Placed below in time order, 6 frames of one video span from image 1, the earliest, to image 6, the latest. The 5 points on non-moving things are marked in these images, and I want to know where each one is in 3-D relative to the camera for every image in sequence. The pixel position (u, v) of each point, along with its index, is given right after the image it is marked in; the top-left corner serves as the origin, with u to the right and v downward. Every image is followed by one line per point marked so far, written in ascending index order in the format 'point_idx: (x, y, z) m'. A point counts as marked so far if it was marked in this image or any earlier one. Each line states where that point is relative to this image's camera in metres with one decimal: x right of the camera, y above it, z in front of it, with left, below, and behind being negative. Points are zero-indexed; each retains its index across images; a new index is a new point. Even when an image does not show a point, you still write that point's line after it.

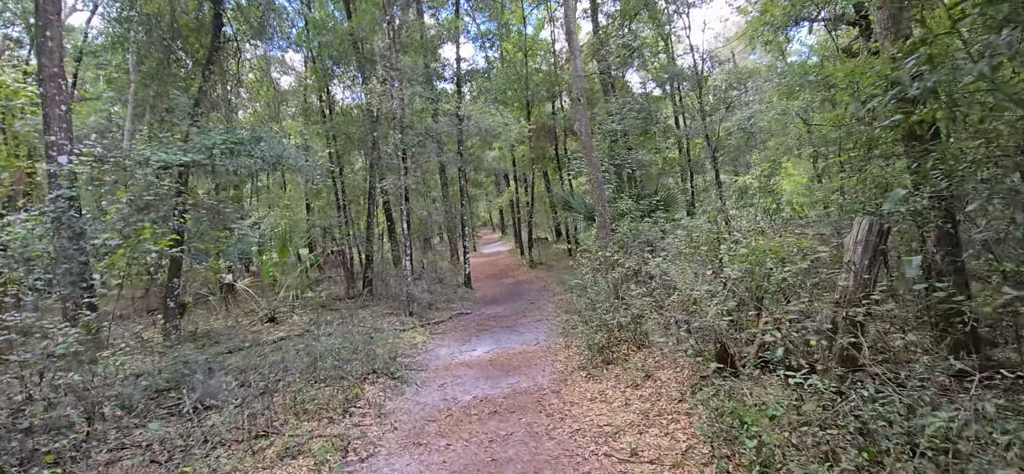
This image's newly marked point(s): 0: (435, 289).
0: (-1.8, -1.2, +11.4) m
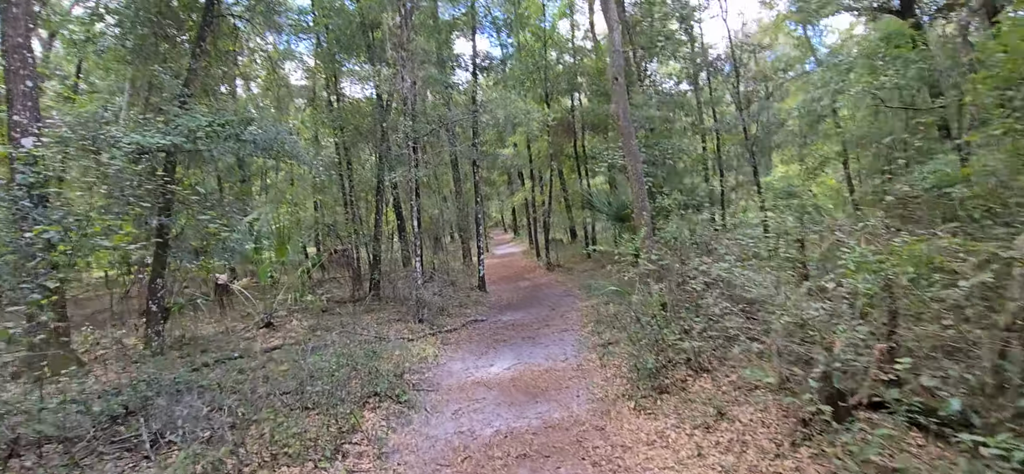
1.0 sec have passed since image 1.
0: (-1.4, -1.2, +10.6) m
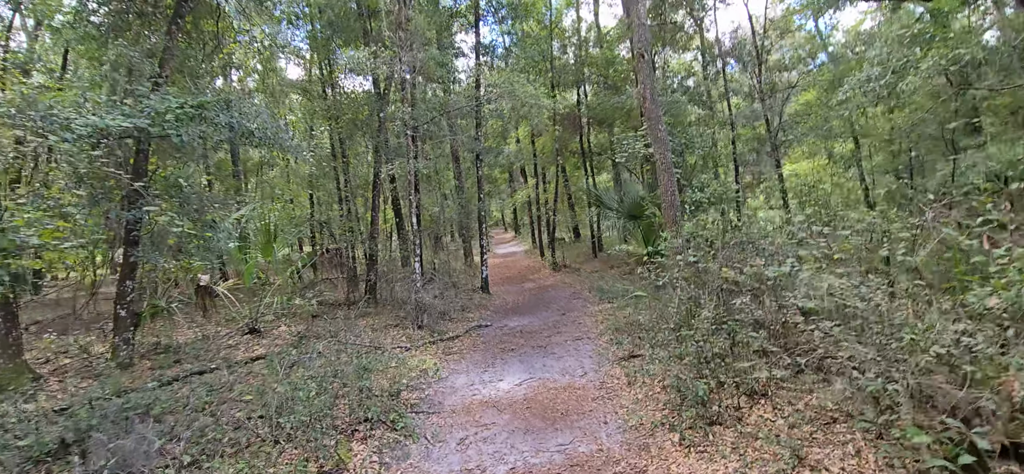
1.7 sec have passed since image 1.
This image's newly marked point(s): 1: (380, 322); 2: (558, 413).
0: (-1.3, -1.1, +9.9) m
1: (-2.0, -1.3, +7.7) m
2: (+0.4, -1.4, +4.0) m
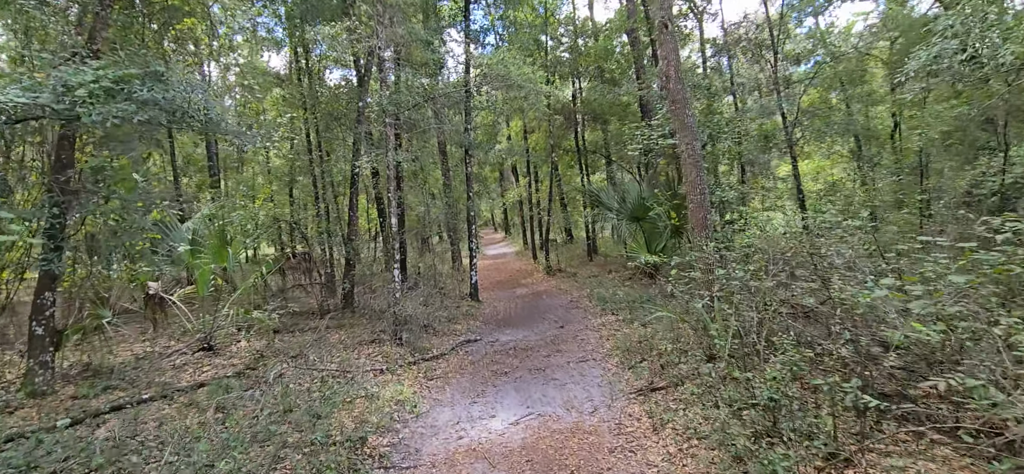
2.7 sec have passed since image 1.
0: (-1.4, -1.2, +9.0) m
1: (-2.1, -1.3, +6.8) m
2: (+0.3, -1.4, +3.1) m
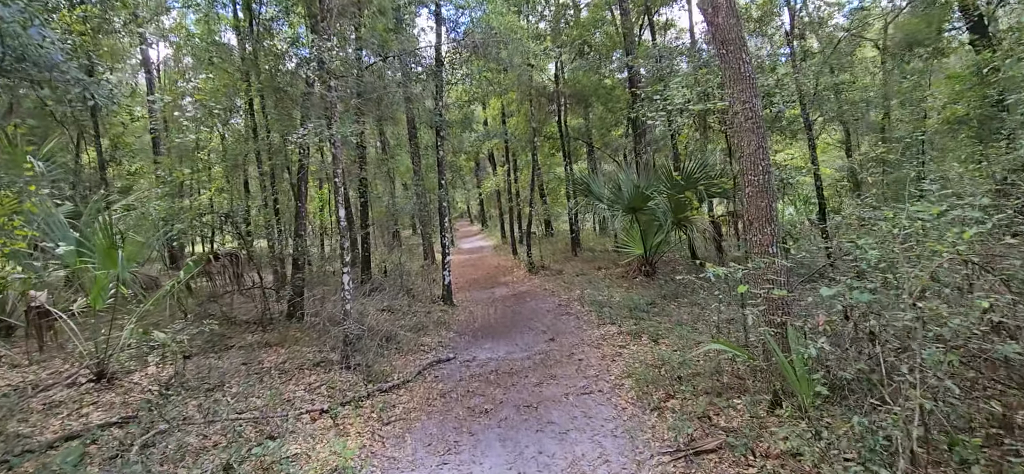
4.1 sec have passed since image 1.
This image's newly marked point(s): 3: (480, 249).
0: (-1.7, -1.1, +7.7) m
1: (-2.3, -1.3, +5.4) m
2: (+0.3, -1.4, +1.9) m
3: (-1.2, -0.4, +19.0) m
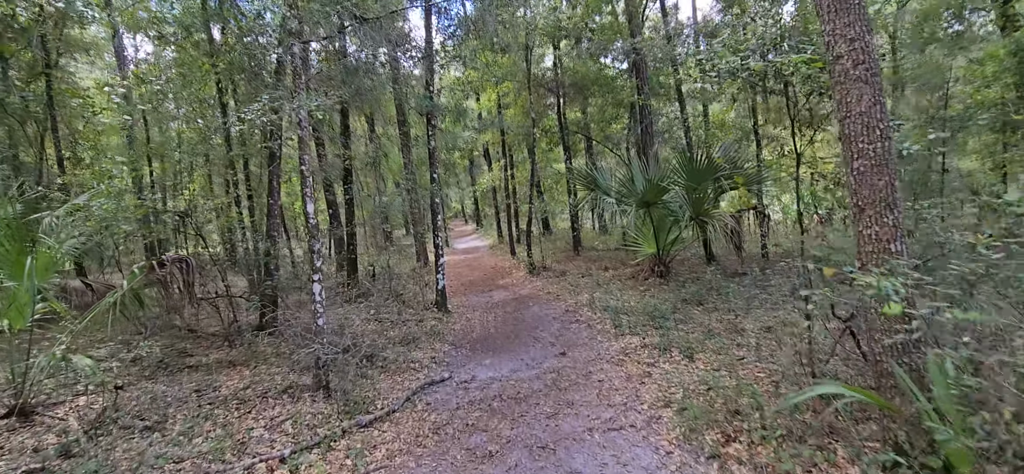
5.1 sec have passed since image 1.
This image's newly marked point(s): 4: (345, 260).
0: (-1.7, -1.1, +6.8) m
1: (-2.3, -1.3, +4.6) m
2: (+0.4, -1.4, +1.1) m
3: (-1.3, -0.4, +18.1) m
4: (-3.1, -0.4, +9.3) m
